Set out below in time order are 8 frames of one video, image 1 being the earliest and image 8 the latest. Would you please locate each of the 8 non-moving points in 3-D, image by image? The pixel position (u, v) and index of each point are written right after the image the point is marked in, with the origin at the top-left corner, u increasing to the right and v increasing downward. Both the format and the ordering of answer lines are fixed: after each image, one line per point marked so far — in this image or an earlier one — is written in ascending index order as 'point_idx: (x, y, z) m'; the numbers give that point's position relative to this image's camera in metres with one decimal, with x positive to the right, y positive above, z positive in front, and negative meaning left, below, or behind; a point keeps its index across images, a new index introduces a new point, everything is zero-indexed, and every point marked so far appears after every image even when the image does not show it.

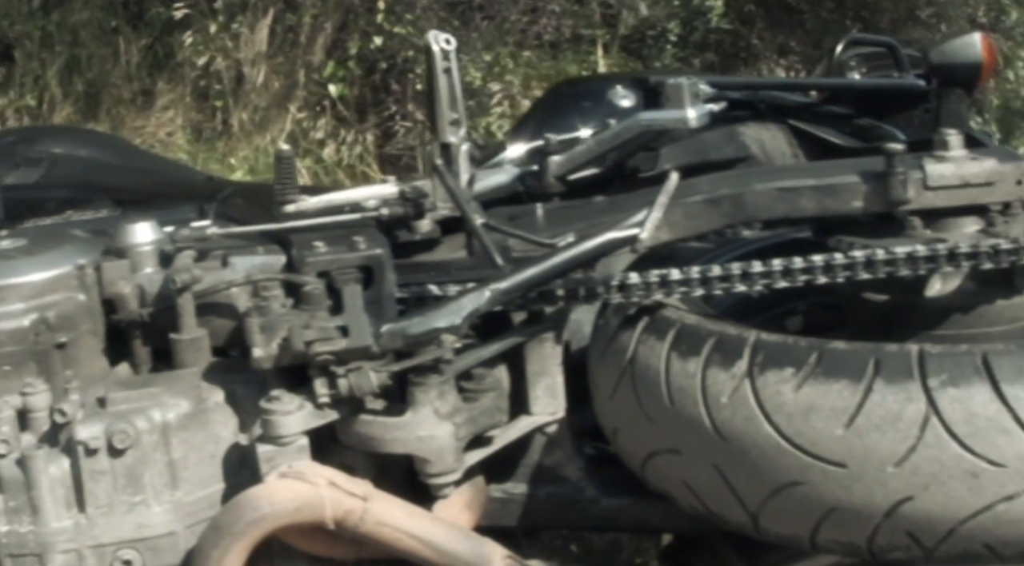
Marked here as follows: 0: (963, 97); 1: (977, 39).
0: (+1.2, +0.5, +3.7) m
1: (+1.3, +0.7, +3.7) m
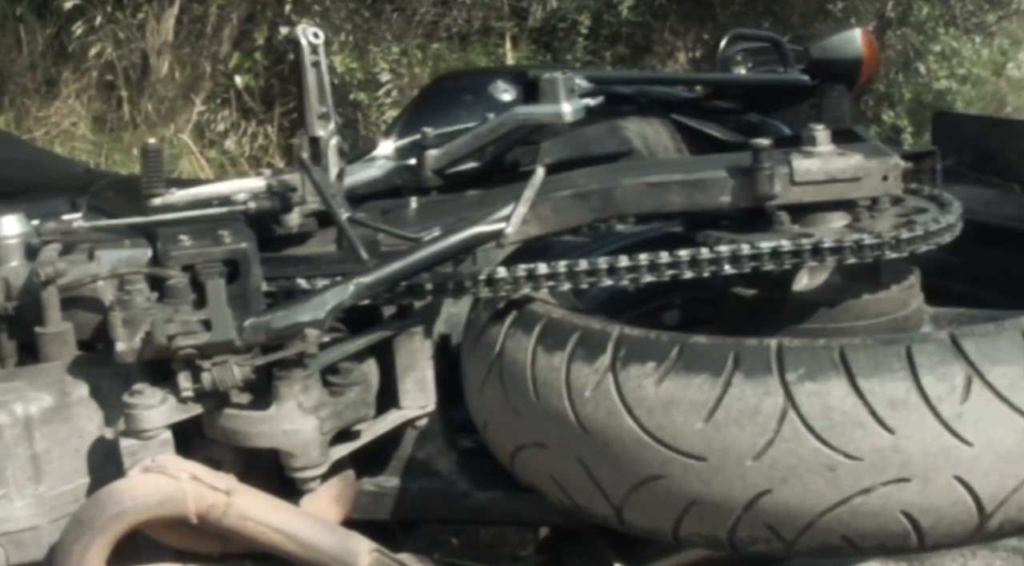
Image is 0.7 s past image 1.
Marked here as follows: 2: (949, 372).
0: (+0.9, +0.5, +3.7) m
1: (+0.9, +0.7, +3.7) m
2: (+0.9, -0.2, +2.7) m
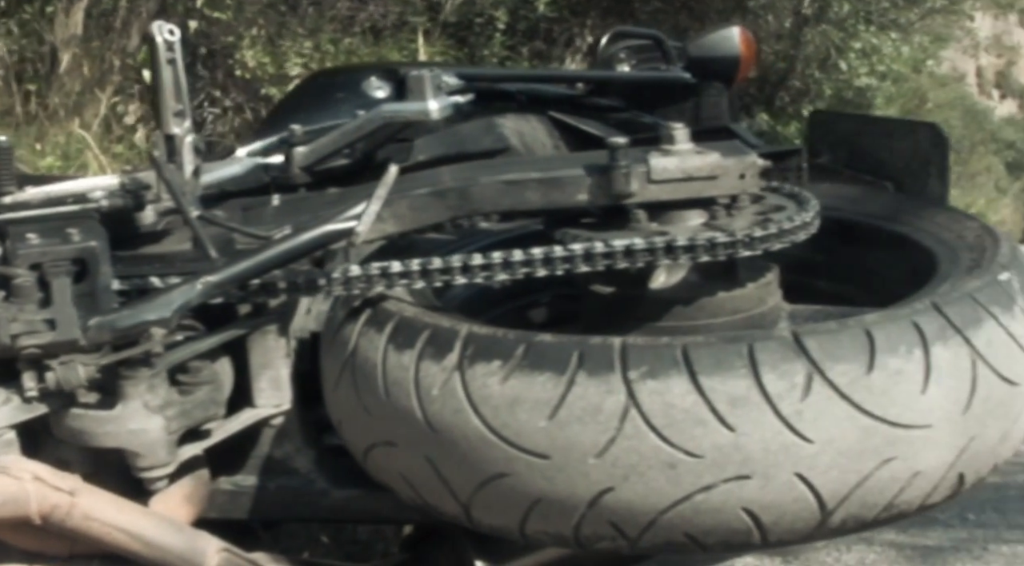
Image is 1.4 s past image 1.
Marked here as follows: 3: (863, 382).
0: (+0.6, +0.5, +3.7) m
1: (+0.6, +0.7, +3.7) m
2: (+0.6, -0.2, +2.7) m
3: (+0.7, -0.2, +2.7) m
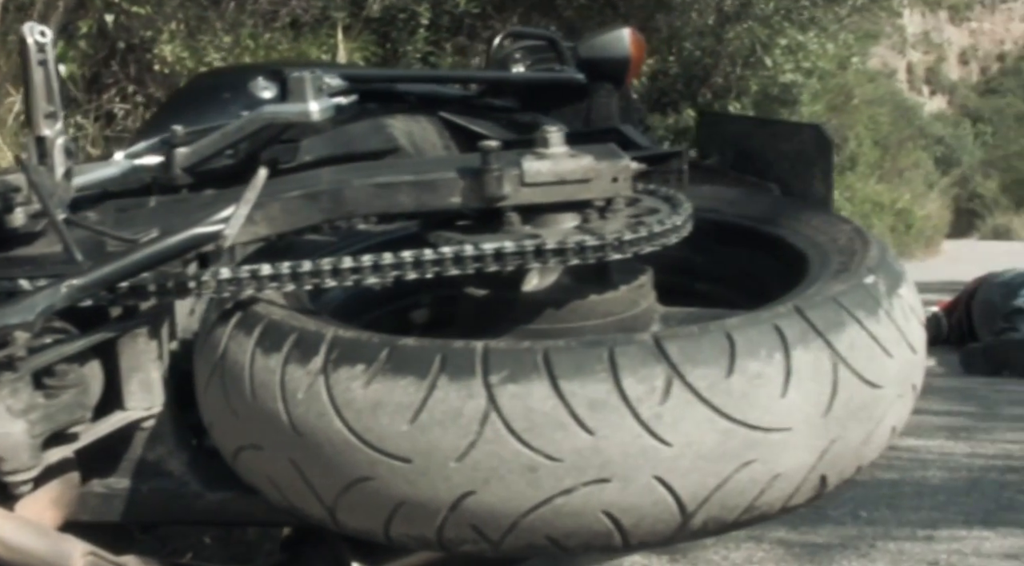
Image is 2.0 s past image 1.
0: (+0.3, +0.5, +3.7) m
1: (+0.3, +0.7, +3.7) m
2: (+0.3, -0.2, +2.7) m
3: (+0.4, -0.2, +2.7) m
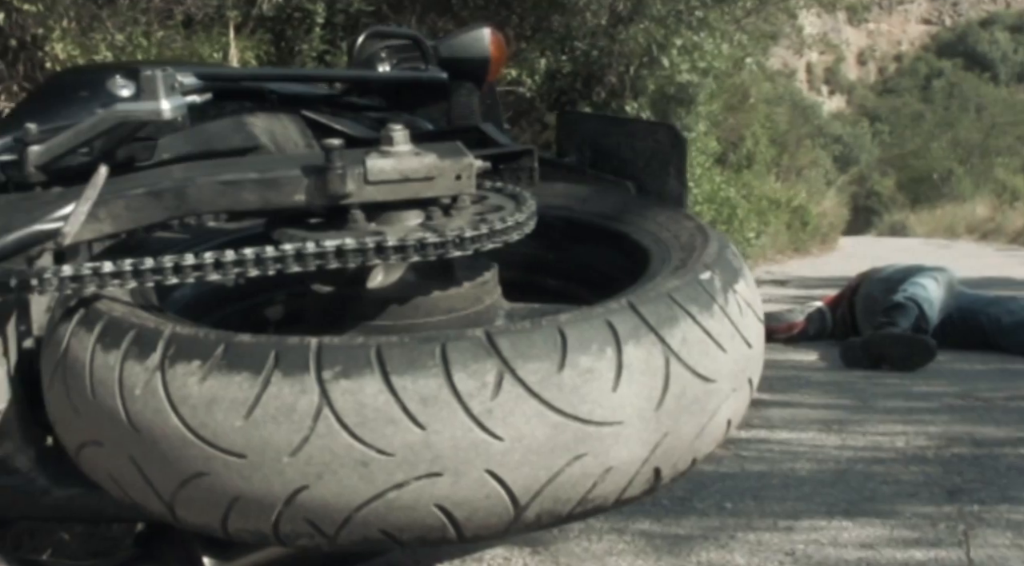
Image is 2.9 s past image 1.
0: (-0.1, +0.6, +3.8) m
1: (-0.1, +0.7, +3.7) m
2: (-0.1, -0.2, +2.7) m
3: (+0.1, -0.2, +2.7) m
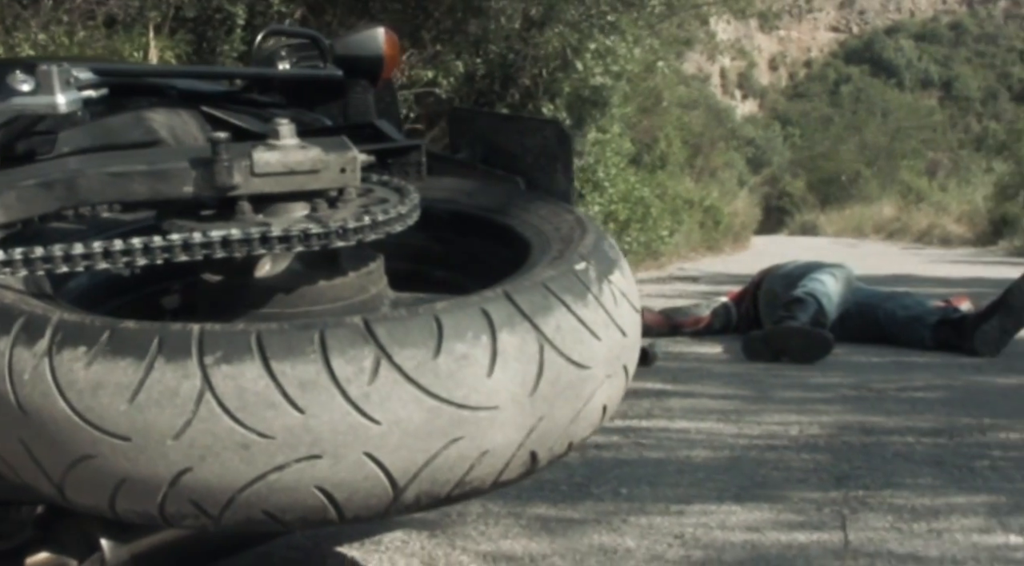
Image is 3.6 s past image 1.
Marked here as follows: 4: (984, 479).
0: (-0.4, +0.6, +3.9) m
1: (-0.4, +0.7, +3.8) m
2: (-0.3, -0.2, +2.8) m
3: (-0.2, -0.2, +2.8) m
4: (+1.4, -0.6, +4.0) m
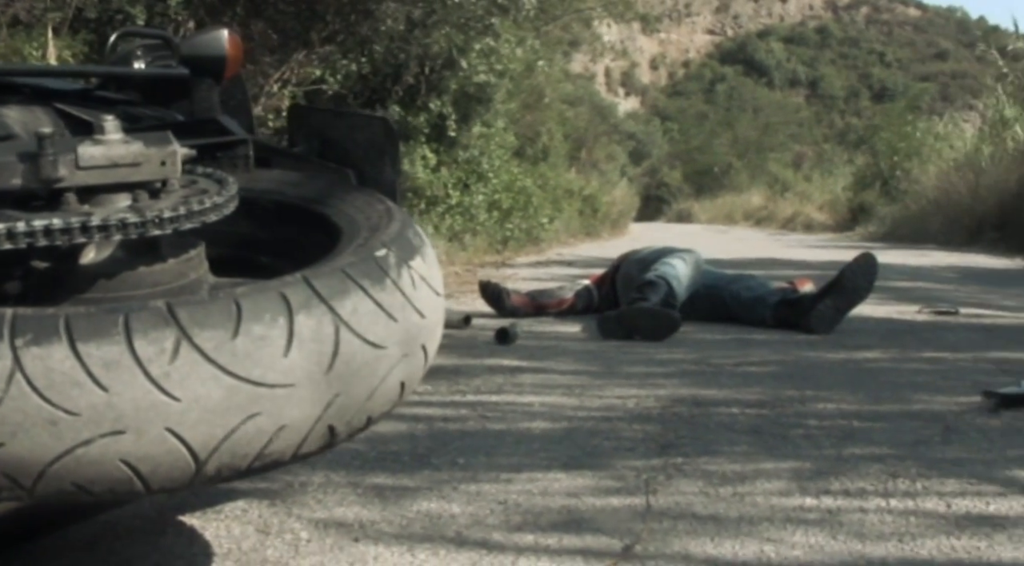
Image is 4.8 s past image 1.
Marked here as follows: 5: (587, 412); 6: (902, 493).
0: (-0.9, +0.6, +4.1) m
1: (-0.9, +0.8, +4.1) m
2: (-0.8, -0.1, +3.1) m
3: (-0.7, -0.1, +3.1) m
4: (+0.9, -0.5, +4.3) m
5: (+0.3, -0.5, +4.6) m
6: (+1.2, -0.6, +3.9) m
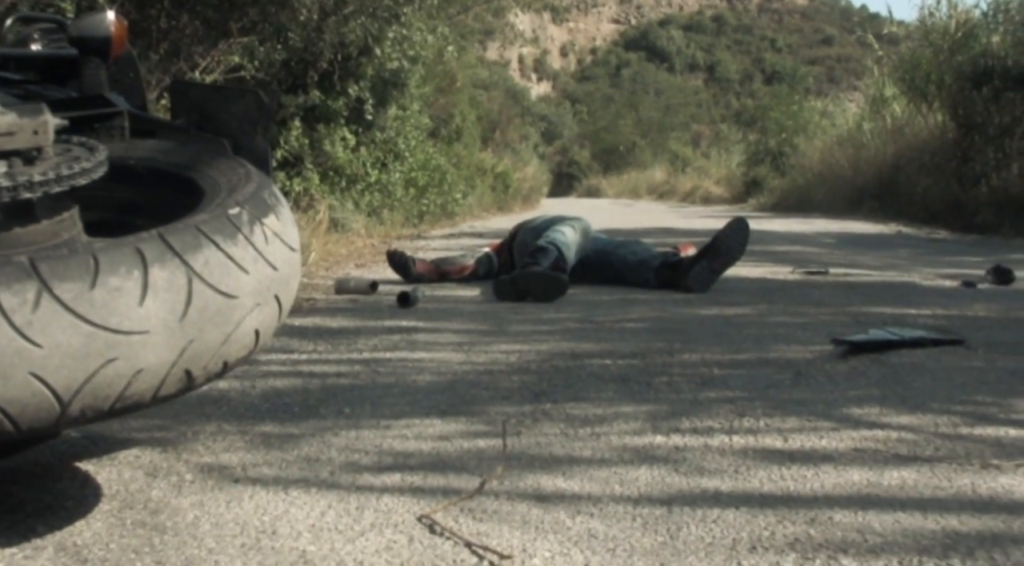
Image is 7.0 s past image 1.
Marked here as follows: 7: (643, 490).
0: (-1.3, +0.7, +4.5) m
1: (-1.3, +0.9, +4.4) m
2: (-1.2, 0.0, +3.4) m
3: (-1.1, 0.0, +3.4) m
4: (+0.5, -0.4, +4.6) m
5: (-0.1, -0.3, +5.0) m
6: (+0.7, -0.5, +4.3) m
7: (+0.4, -0.6, +3.9) m
